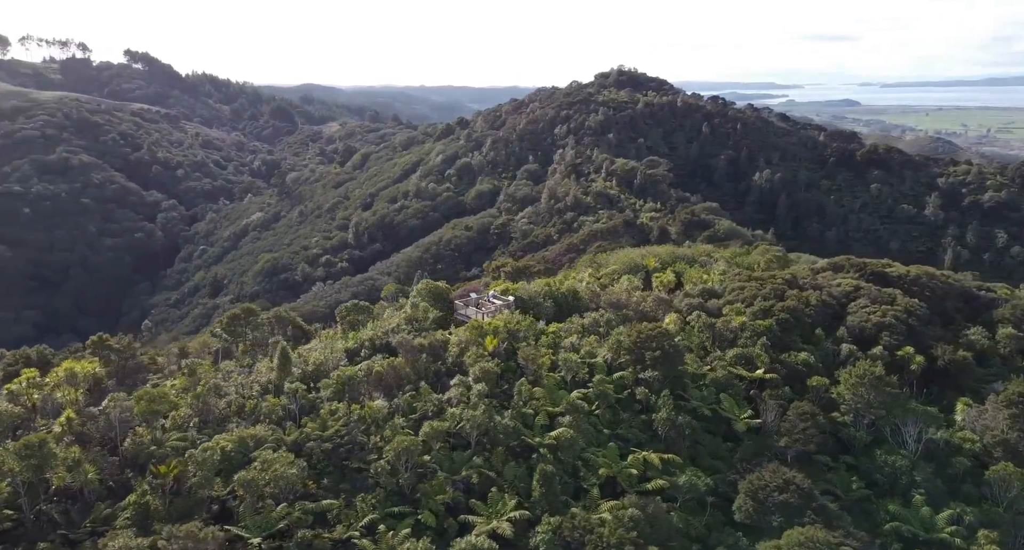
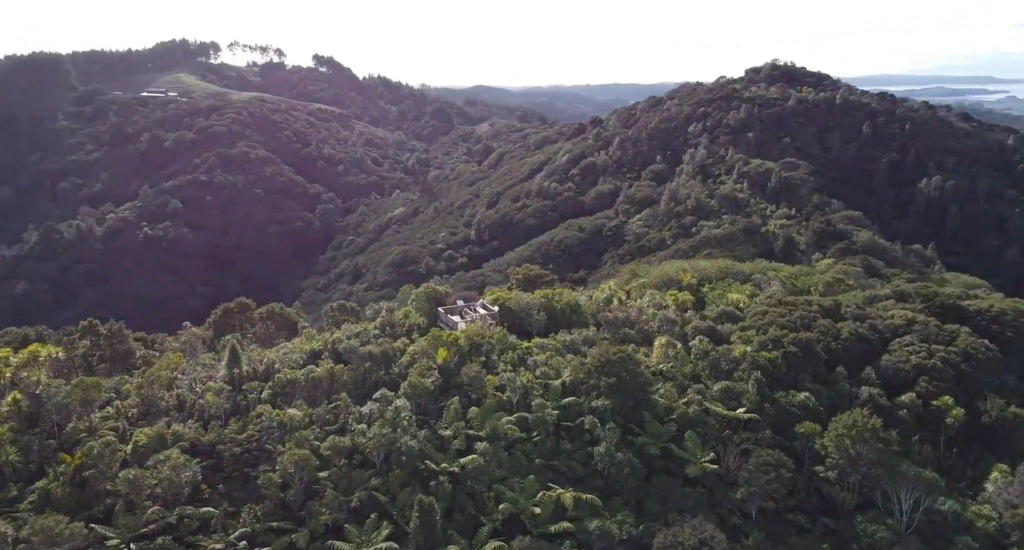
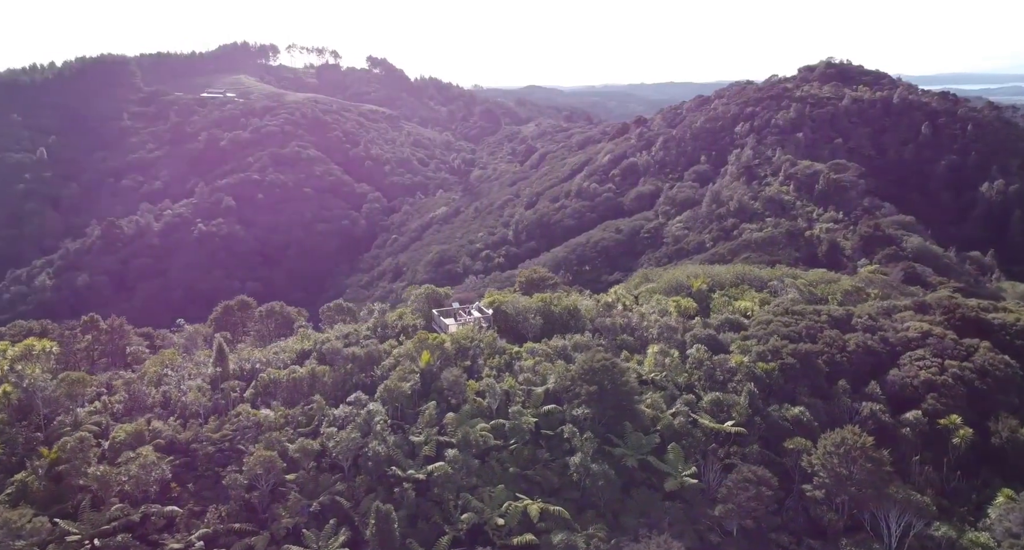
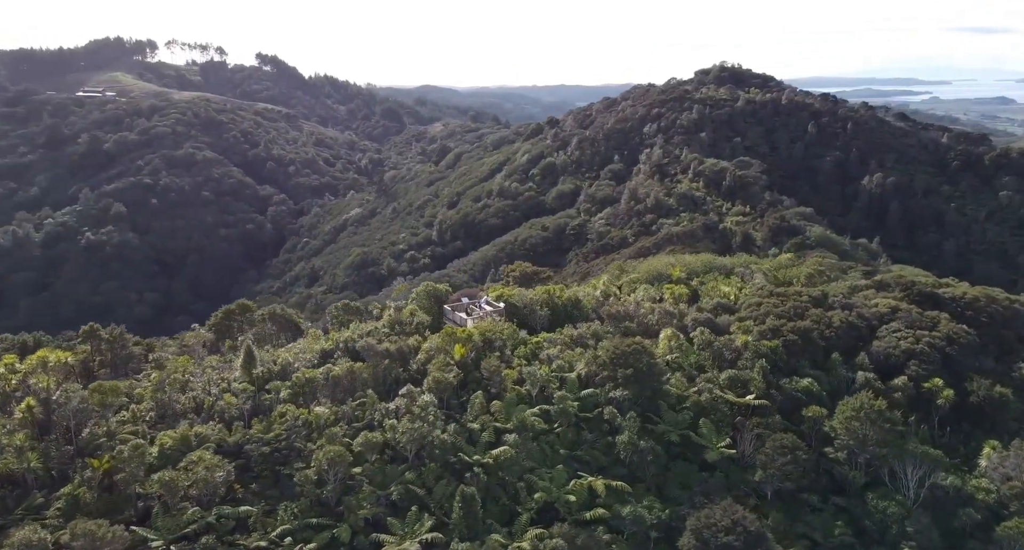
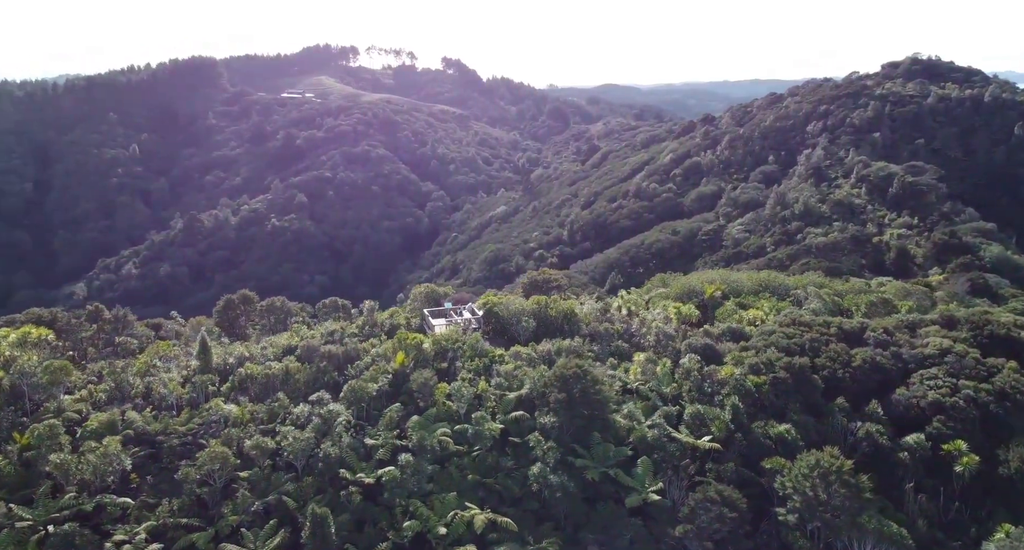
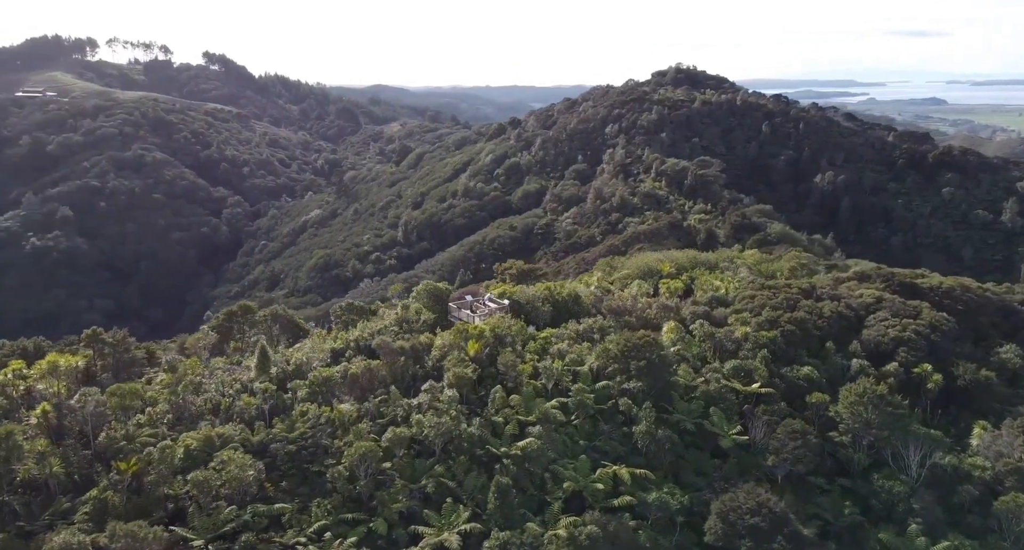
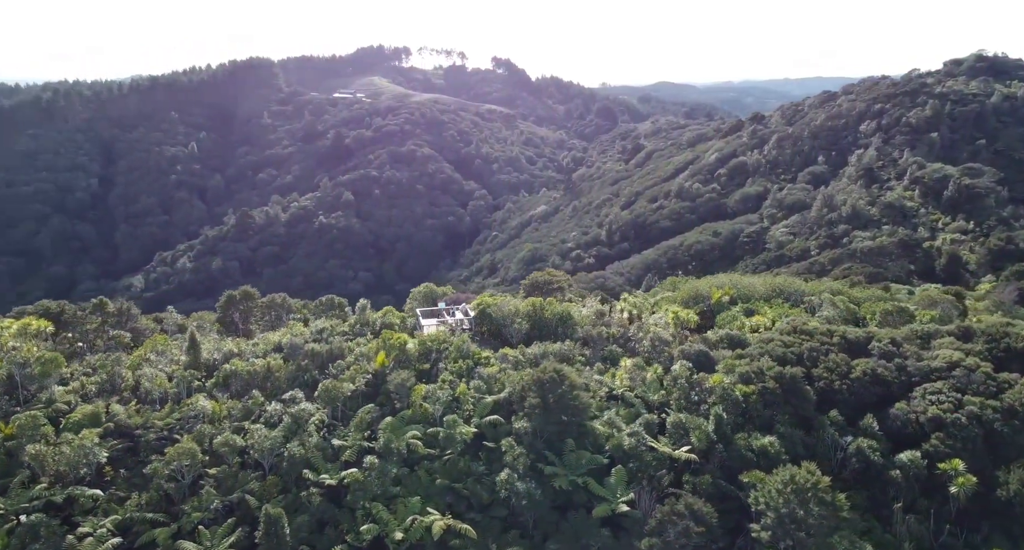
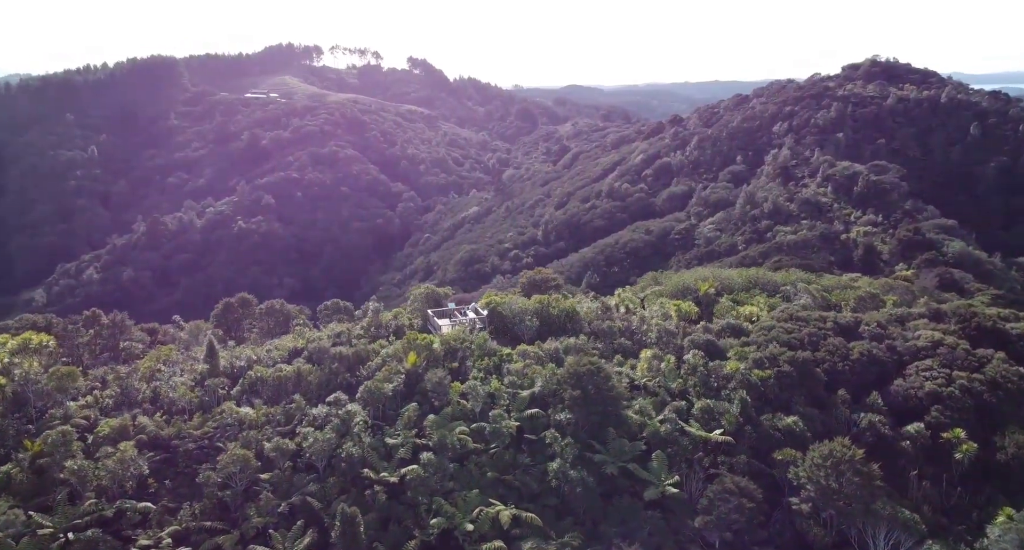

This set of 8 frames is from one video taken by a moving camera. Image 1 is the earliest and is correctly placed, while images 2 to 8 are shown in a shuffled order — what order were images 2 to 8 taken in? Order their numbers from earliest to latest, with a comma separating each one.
6, 4, 2, 3, 8, 5, 7
